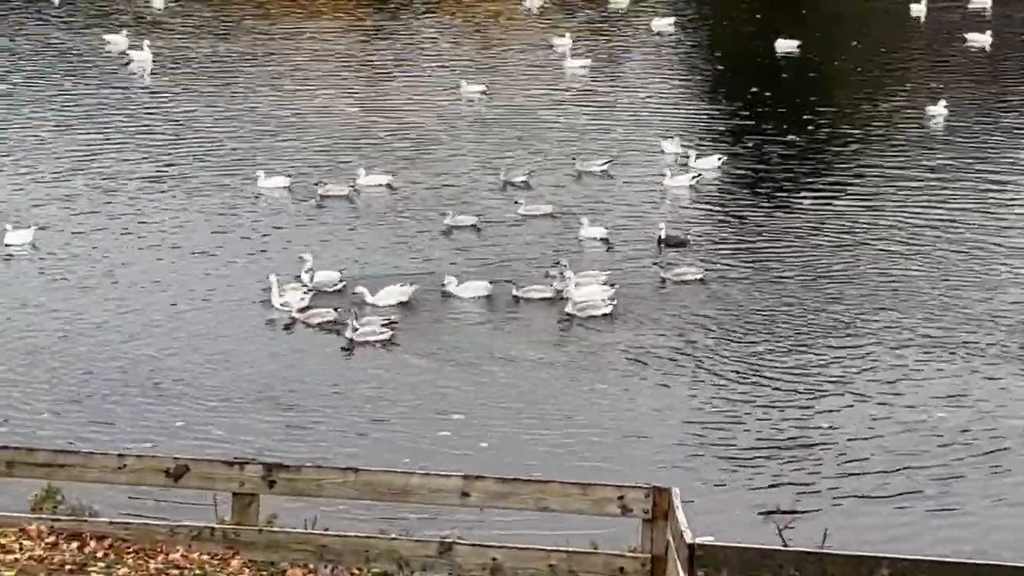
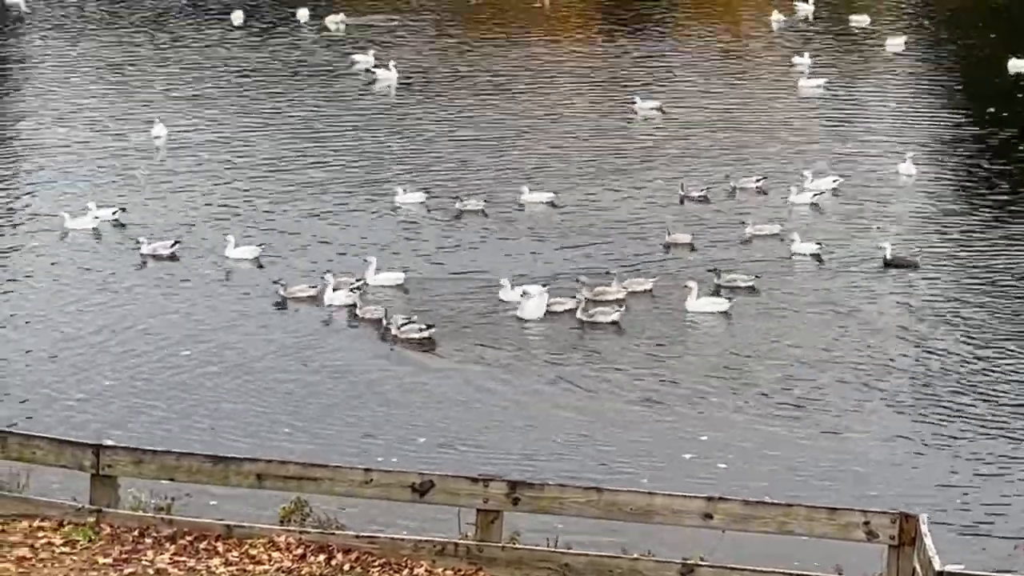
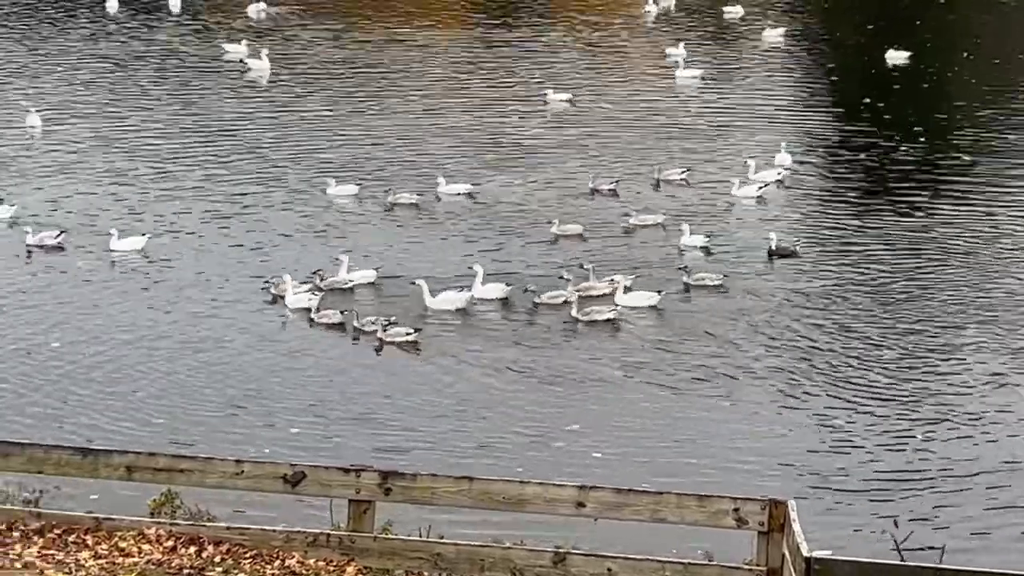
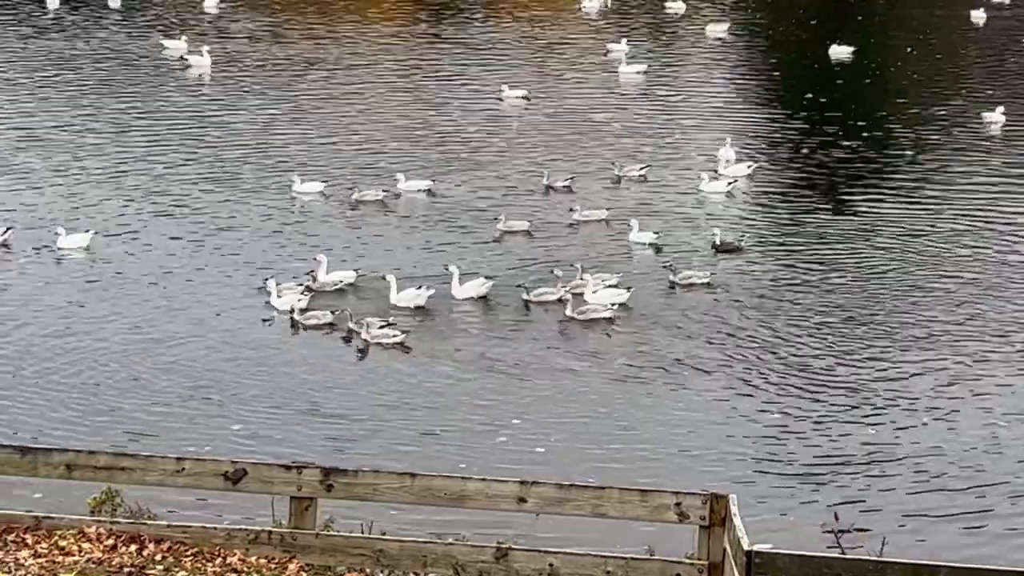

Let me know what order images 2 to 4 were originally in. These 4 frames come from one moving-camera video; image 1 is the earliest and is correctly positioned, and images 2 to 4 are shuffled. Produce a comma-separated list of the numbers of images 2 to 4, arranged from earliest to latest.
4, 3, 2
